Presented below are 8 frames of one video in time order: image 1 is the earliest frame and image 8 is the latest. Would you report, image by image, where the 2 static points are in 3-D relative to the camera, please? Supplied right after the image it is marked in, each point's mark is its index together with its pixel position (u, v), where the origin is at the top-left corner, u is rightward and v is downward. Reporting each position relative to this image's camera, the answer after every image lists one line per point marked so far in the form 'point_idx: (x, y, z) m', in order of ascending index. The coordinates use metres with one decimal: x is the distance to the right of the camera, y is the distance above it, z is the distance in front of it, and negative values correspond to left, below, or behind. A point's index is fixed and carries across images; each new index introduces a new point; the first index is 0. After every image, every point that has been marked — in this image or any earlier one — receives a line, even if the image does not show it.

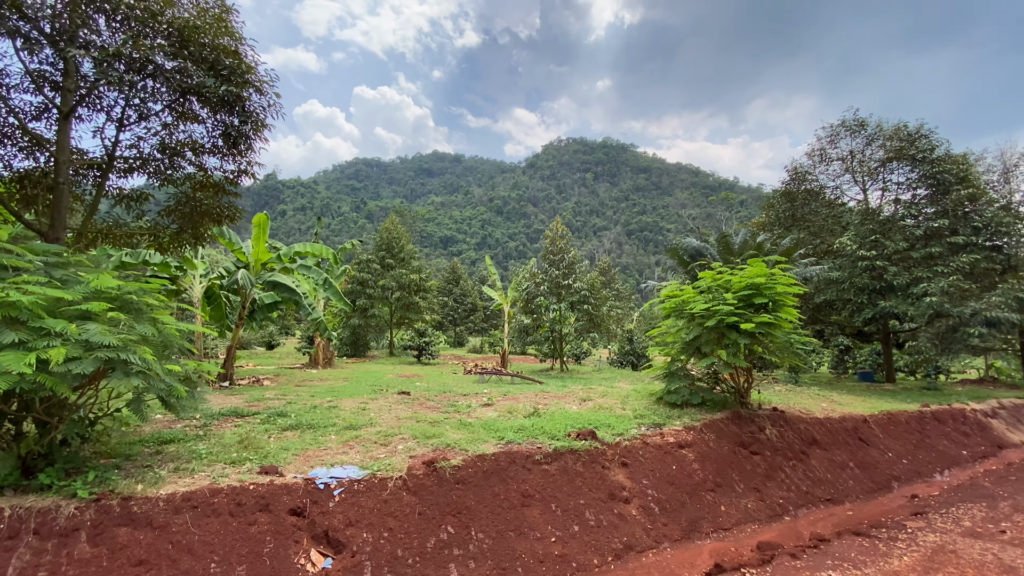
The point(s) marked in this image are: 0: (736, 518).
0: (+2.9, -3.0, +6.1) m
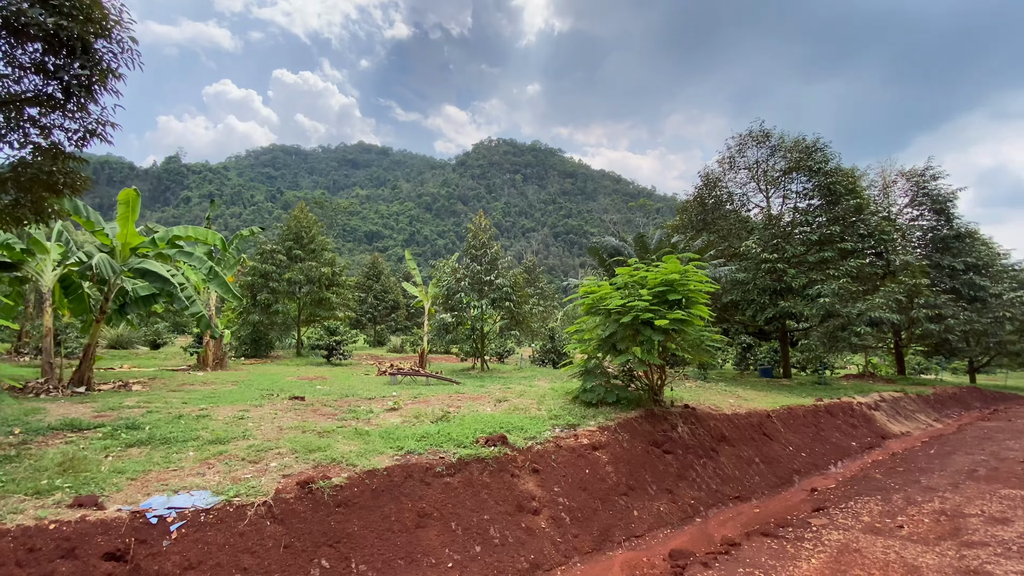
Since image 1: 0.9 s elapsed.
0: (+1.7, -2.9, +5.8) m
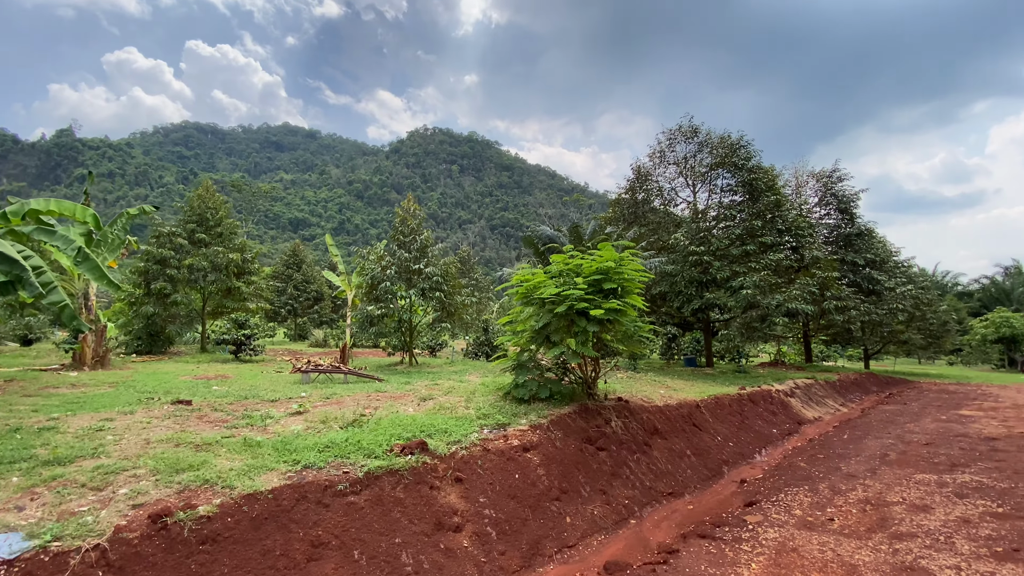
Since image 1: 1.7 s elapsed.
0: (+0.8, -2.8, +5.4) m
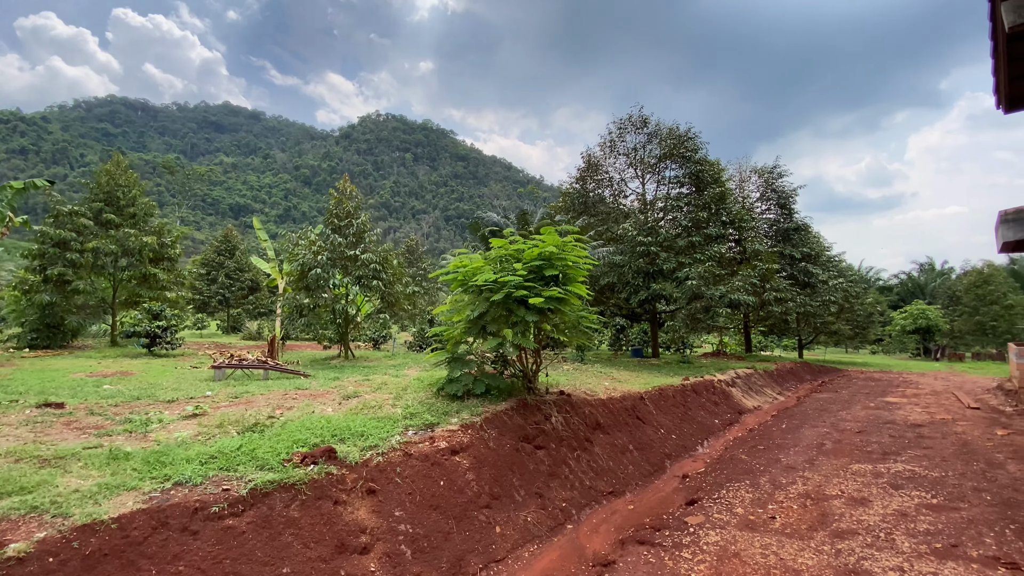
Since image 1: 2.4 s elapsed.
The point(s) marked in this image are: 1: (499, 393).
0: (0.0, -2.6, +4.8) m
1: (-0.2, -1.6, +7.0) m
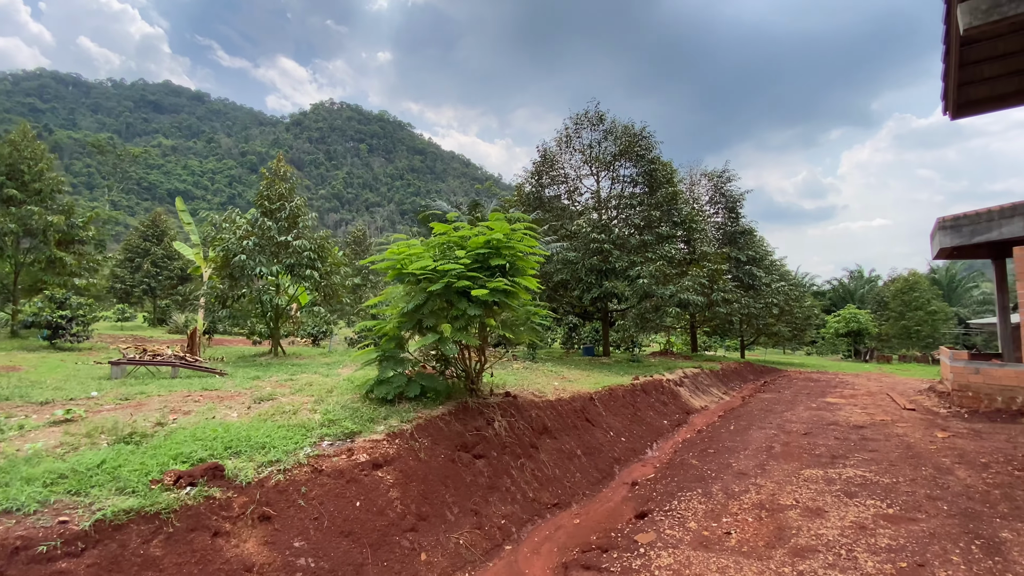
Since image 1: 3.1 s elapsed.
0: (-0.6, -2.5, +4.2) m
1: (-1.0, -1.4, +6.3) m
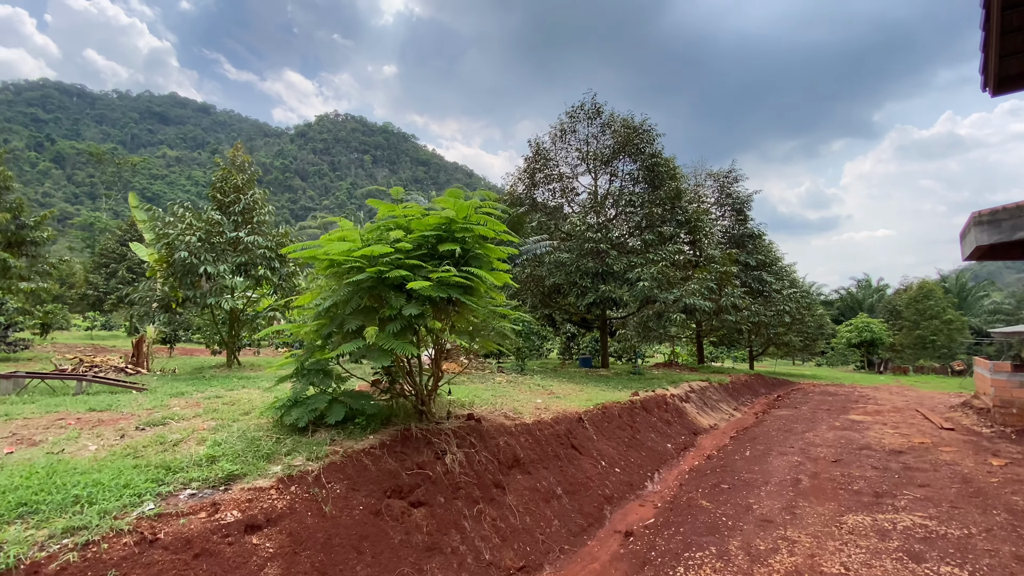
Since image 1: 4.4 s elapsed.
0: (-1.1, -2.4, +2.7) m
1: (-1.5, -1.4, +4.9) m
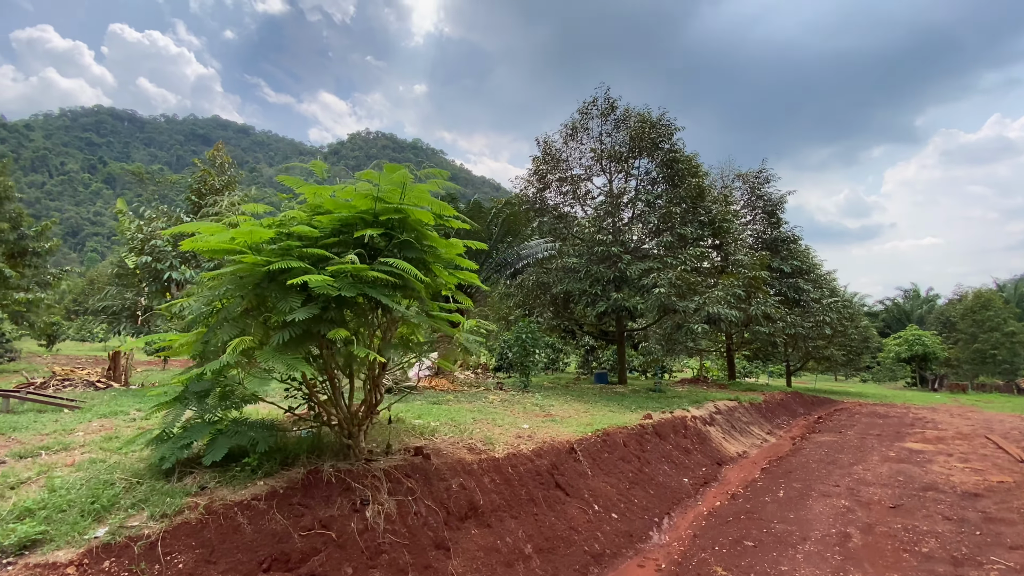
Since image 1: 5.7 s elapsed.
0: (-1.7, -2.3, +1.6) m
1: (-1.9, -1.4, +3.8) m
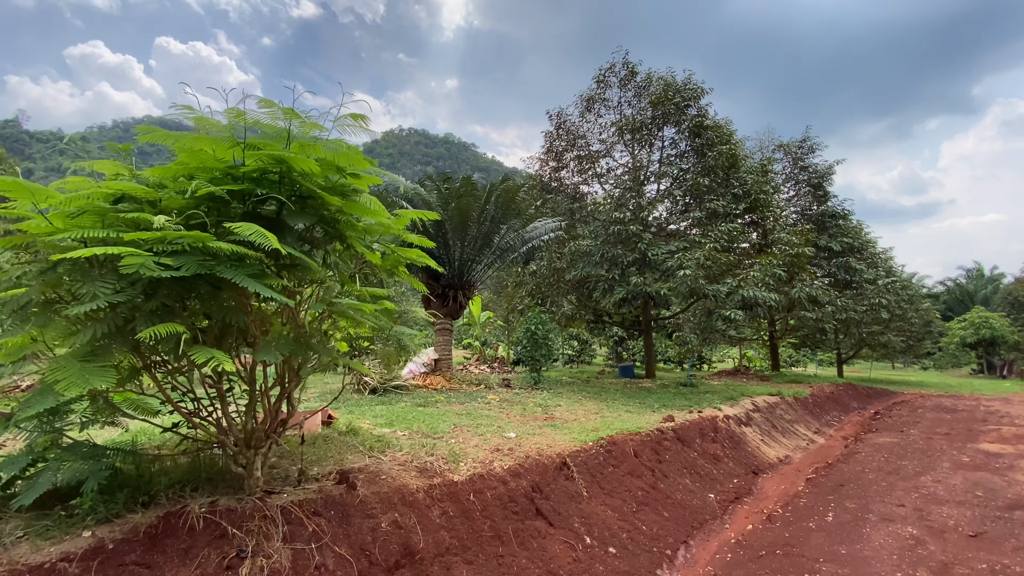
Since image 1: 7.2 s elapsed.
0: (-2.2, -2.3, +0.7) m
1: (-2.3, -1.3, +2.9) m
